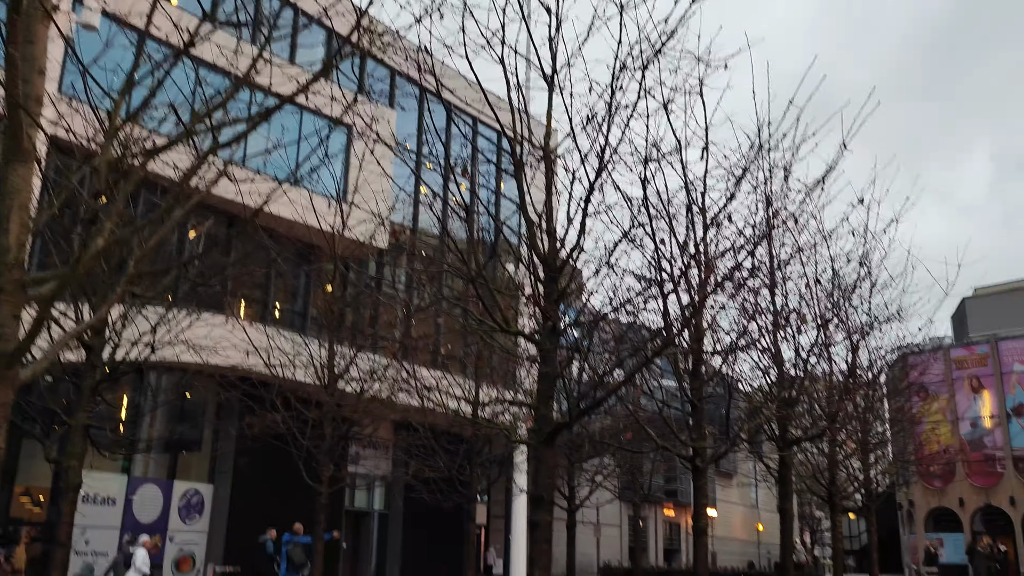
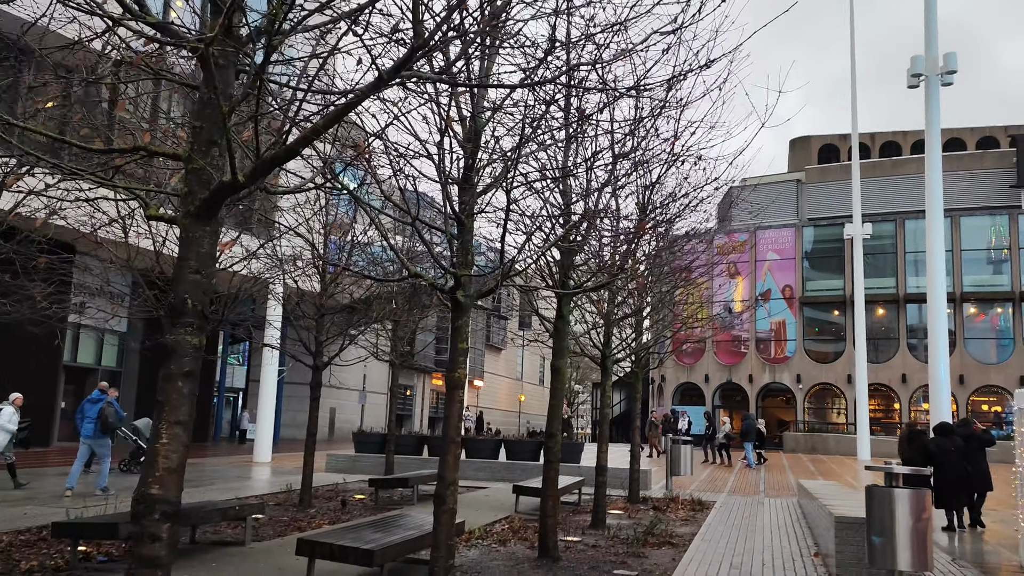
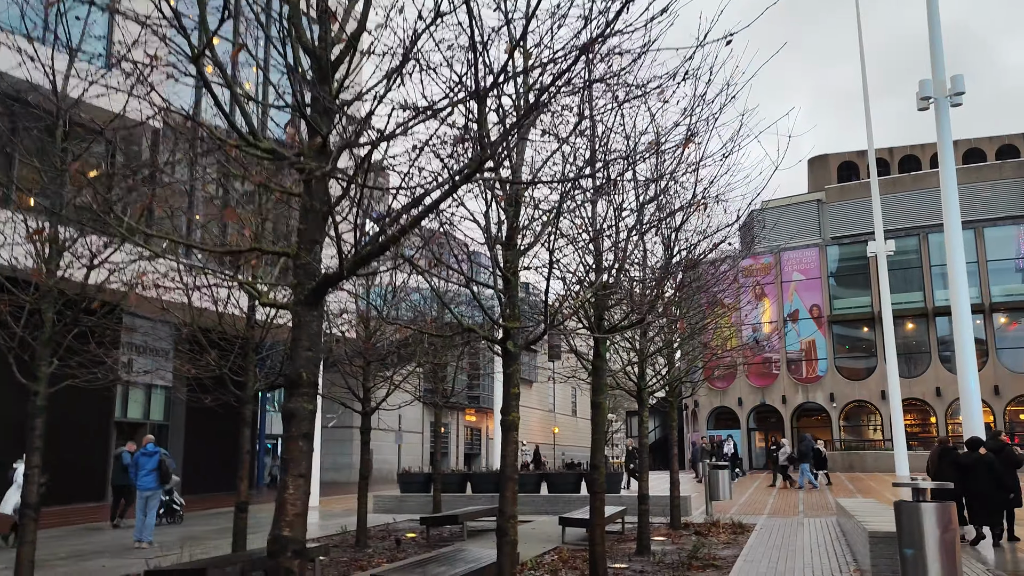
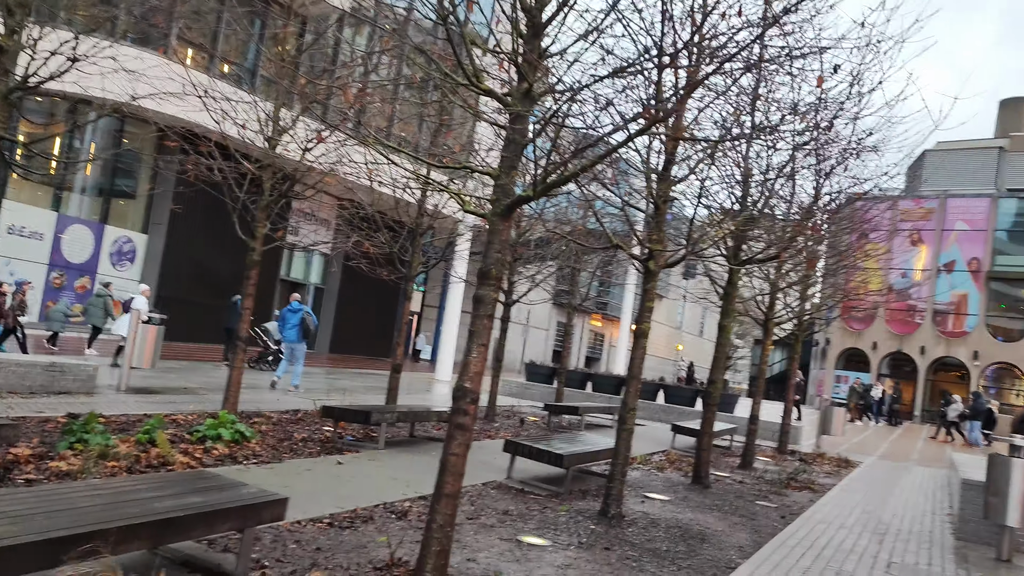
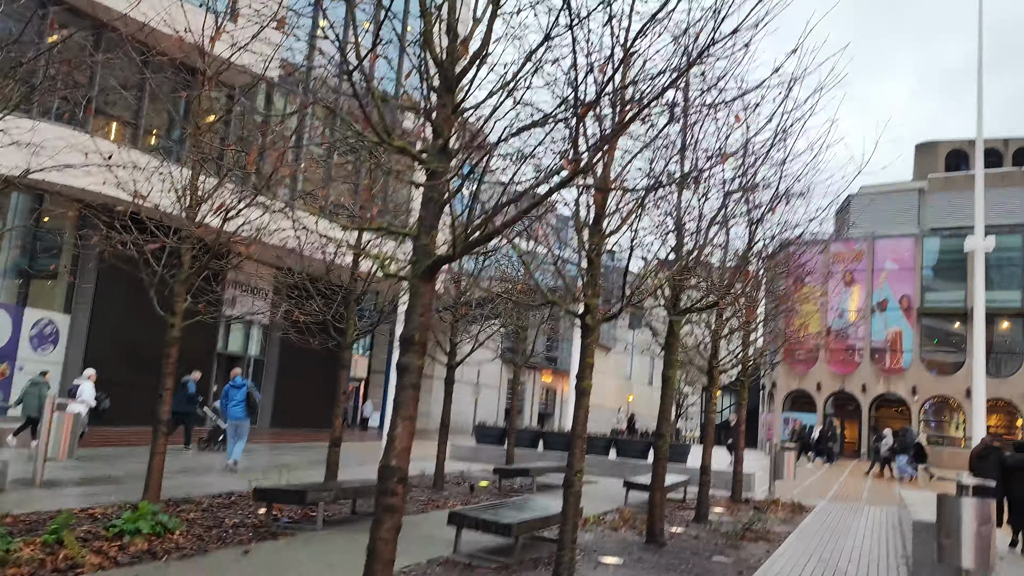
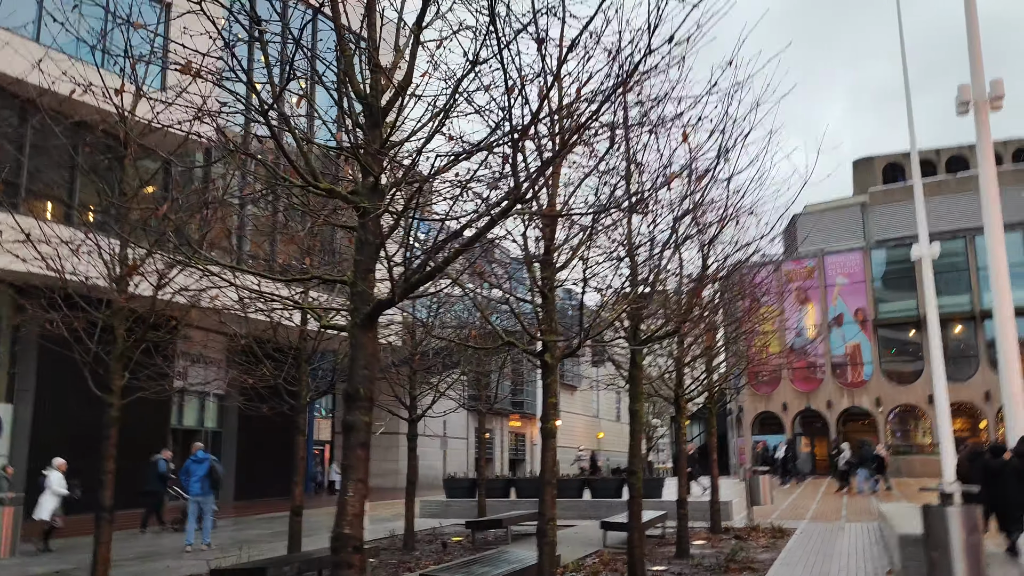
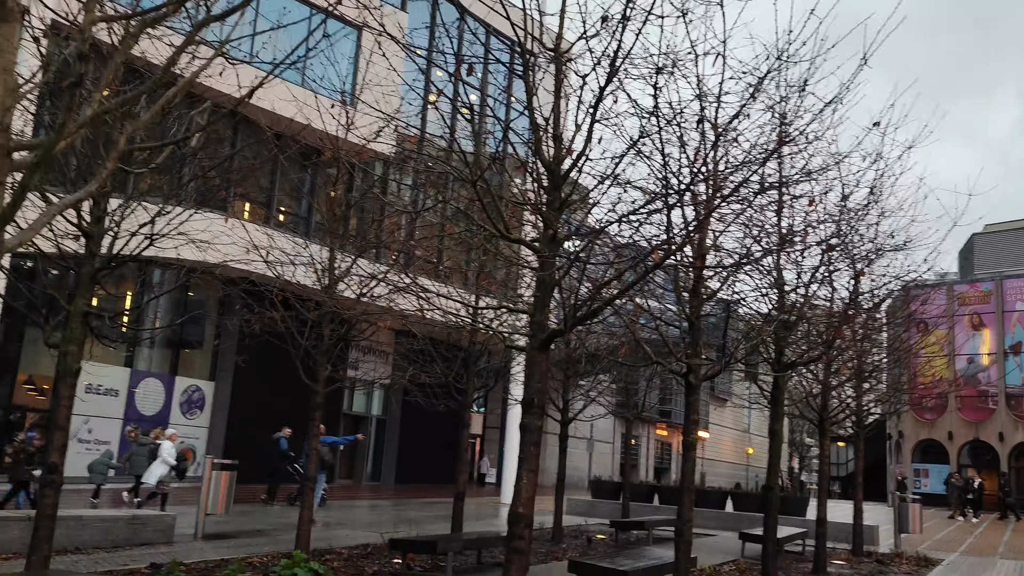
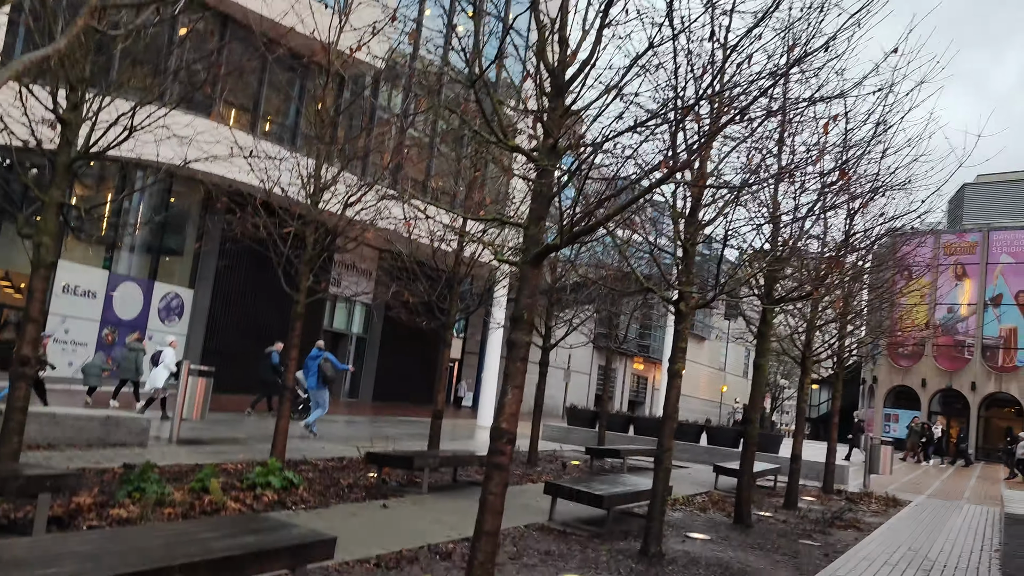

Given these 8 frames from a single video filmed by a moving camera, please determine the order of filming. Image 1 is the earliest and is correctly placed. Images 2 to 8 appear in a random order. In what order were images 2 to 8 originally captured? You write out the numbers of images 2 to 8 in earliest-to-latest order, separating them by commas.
7, 8, 4, 5, 6, 3, 2
